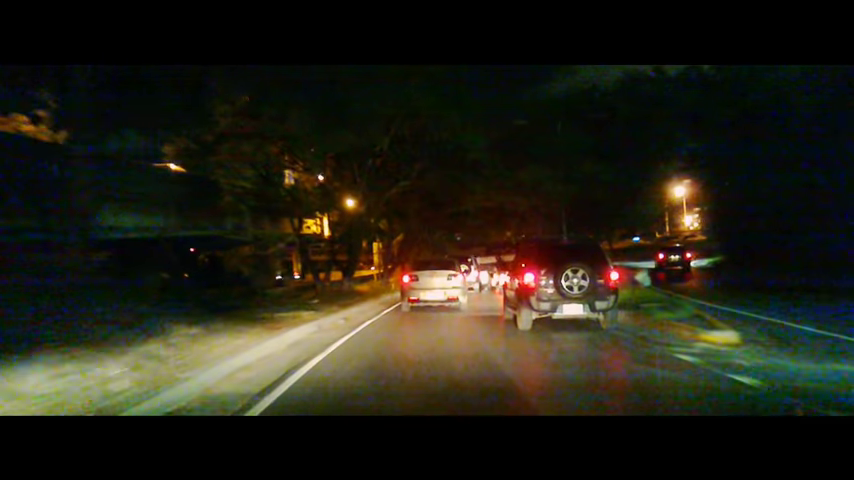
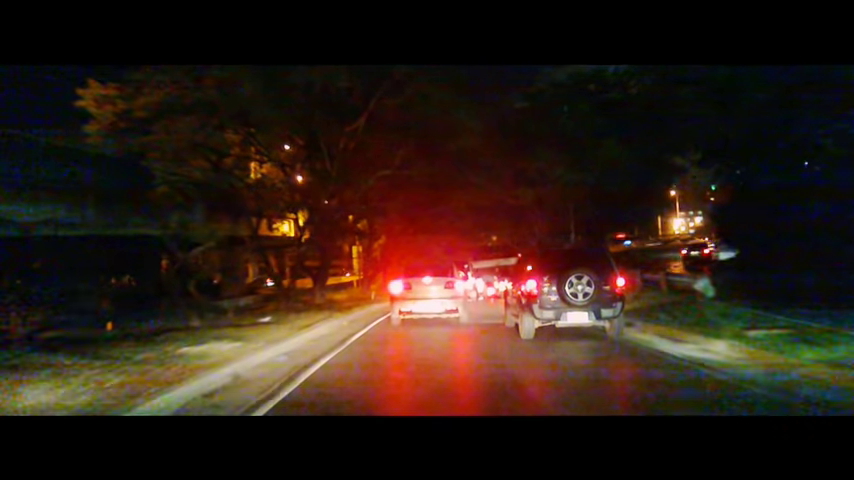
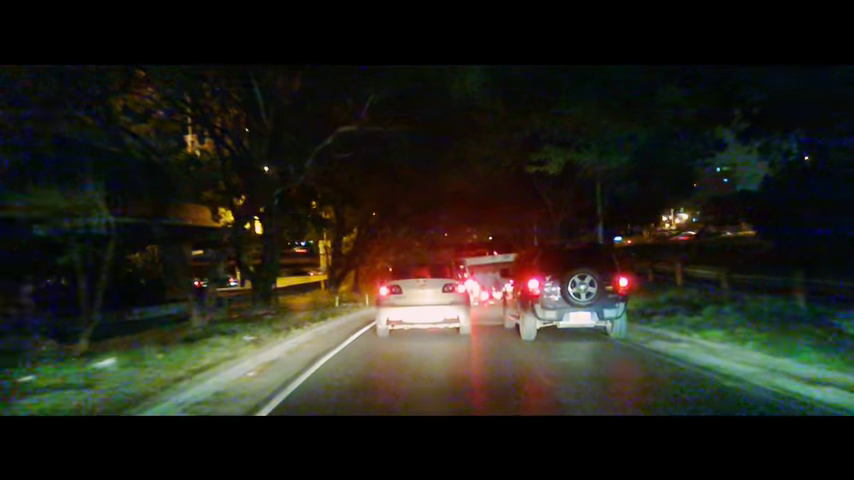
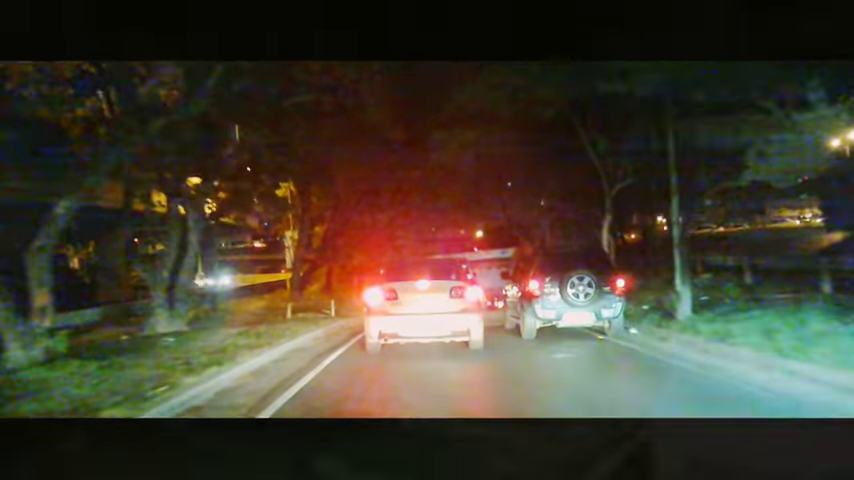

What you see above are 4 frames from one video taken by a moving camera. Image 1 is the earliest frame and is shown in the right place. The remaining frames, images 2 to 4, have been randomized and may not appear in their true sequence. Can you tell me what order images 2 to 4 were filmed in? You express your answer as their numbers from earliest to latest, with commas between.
2, 3, 4
